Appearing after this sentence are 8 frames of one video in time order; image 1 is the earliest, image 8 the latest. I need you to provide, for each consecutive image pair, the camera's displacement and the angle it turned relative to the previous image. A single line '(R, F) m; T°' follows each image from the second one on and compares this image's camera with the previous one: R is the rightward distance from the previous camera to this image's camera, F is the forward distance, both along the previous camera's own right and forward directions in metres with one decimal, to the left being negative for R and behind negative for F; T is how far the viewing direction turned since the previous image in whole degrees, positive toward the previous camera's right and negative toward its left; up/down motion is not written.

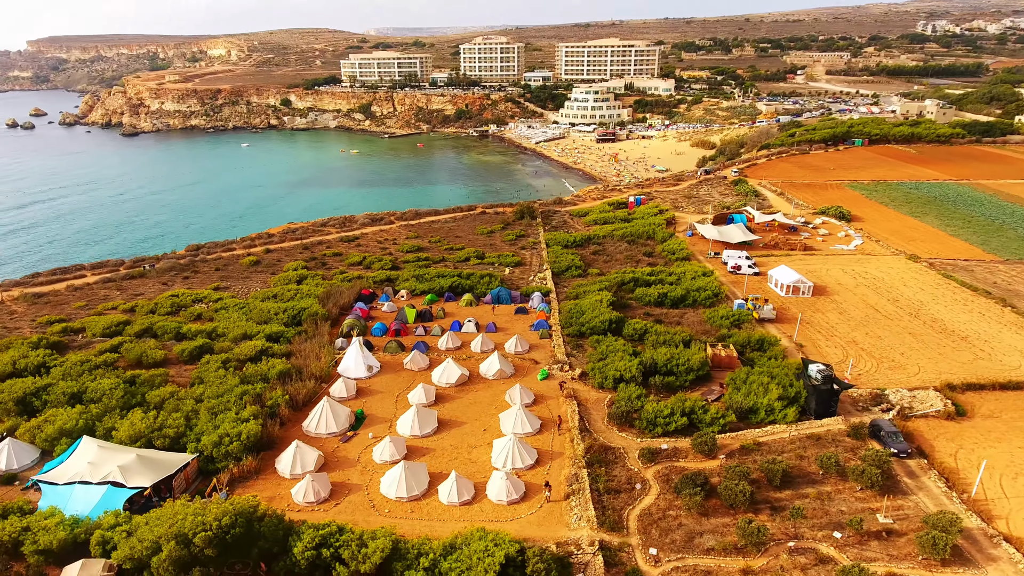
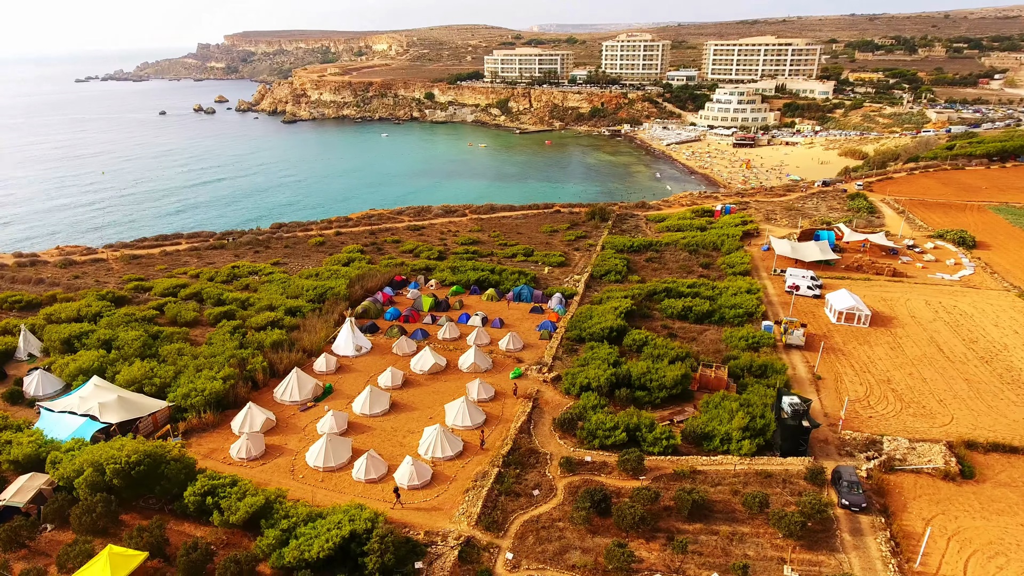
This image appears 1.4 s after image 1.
(+8.0, +0.3) m; -13°
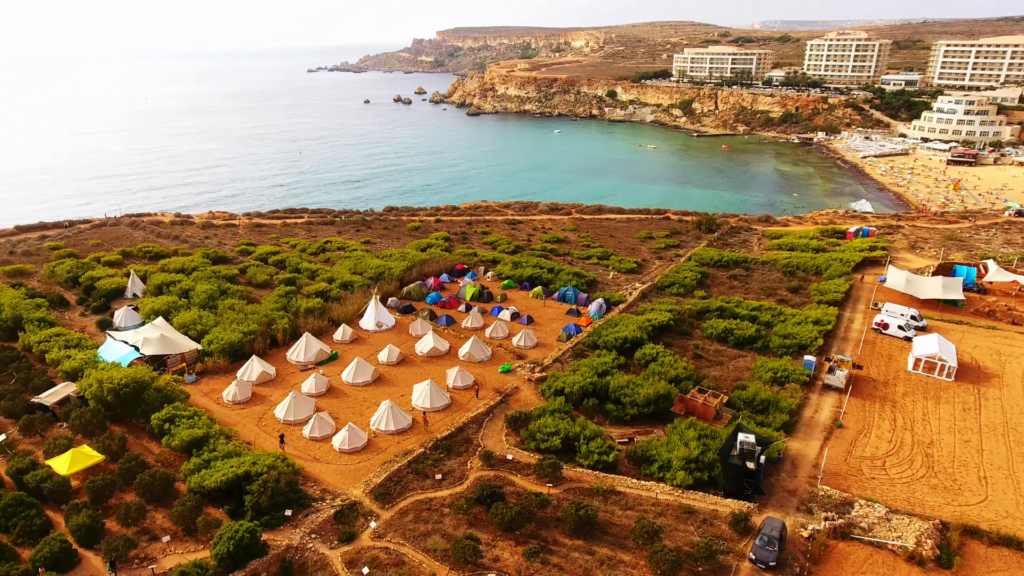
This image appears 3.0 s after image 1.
(+9.5, +0.5) m; -16°
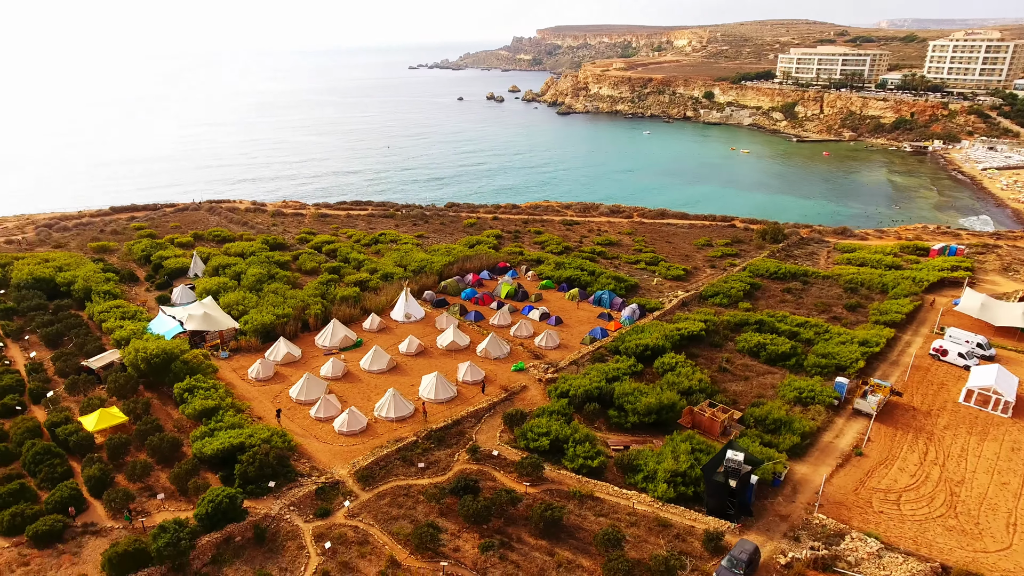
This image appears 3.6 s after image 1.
(+3.9, -0.1) m; -8°
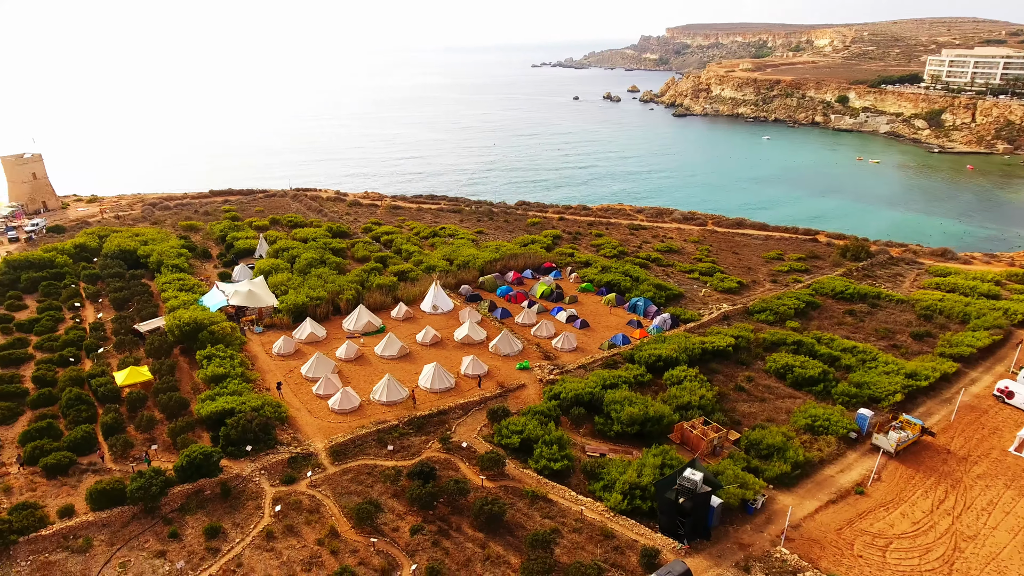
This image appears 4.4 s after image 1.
(+5.6, 0.0) m; -10°
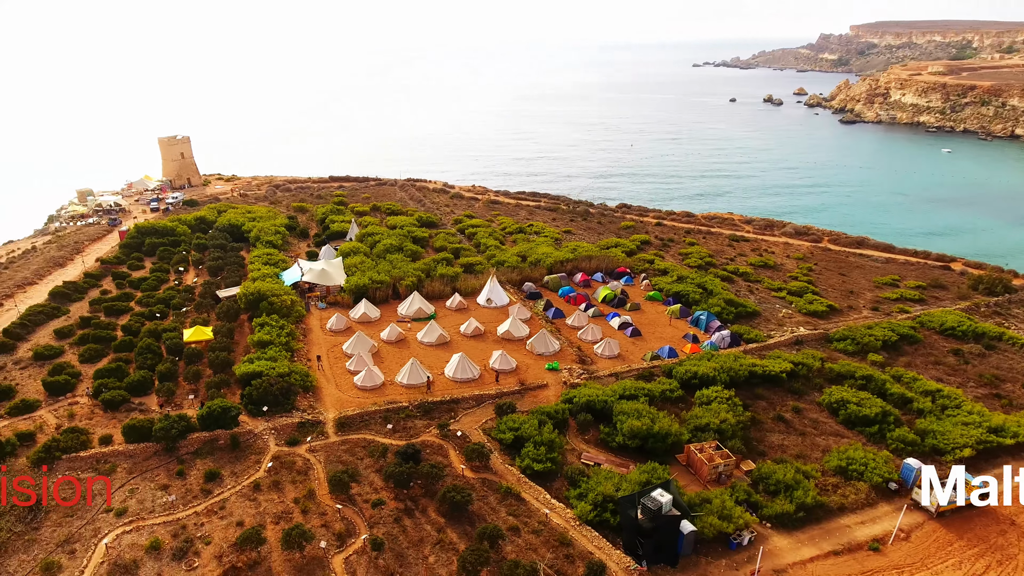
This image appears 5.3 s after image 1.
(+5.9, +0.4) m; -13°
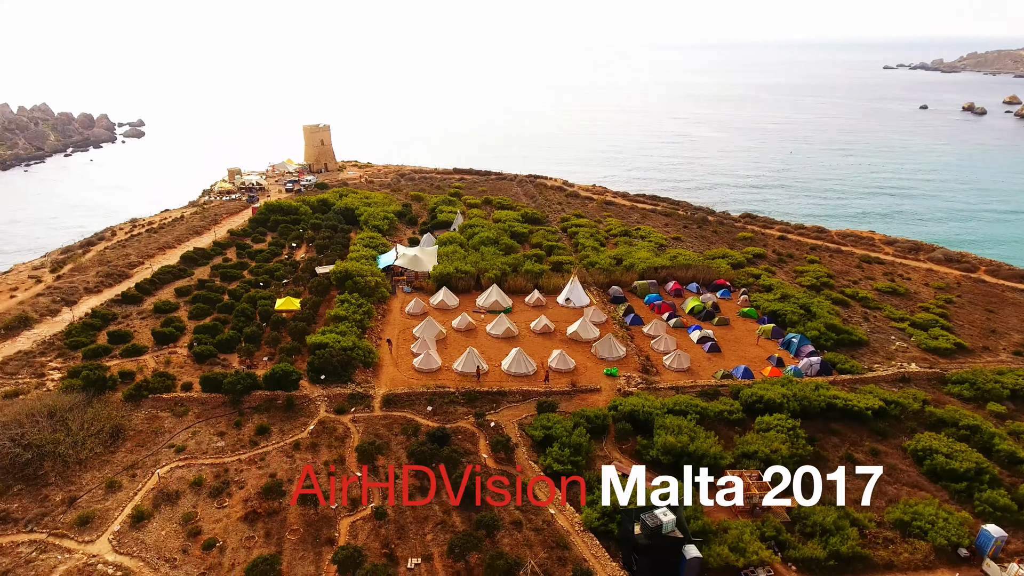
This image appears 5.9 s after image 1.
(+4.4, +0.4) m; -13°
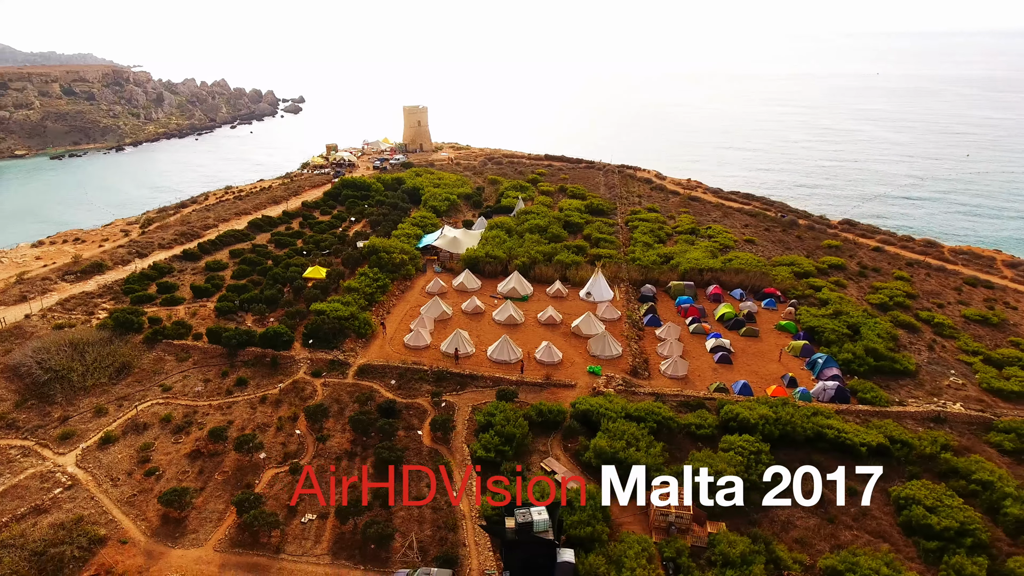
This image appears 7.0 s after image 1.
(+8.3, +0.7) m; -13°
